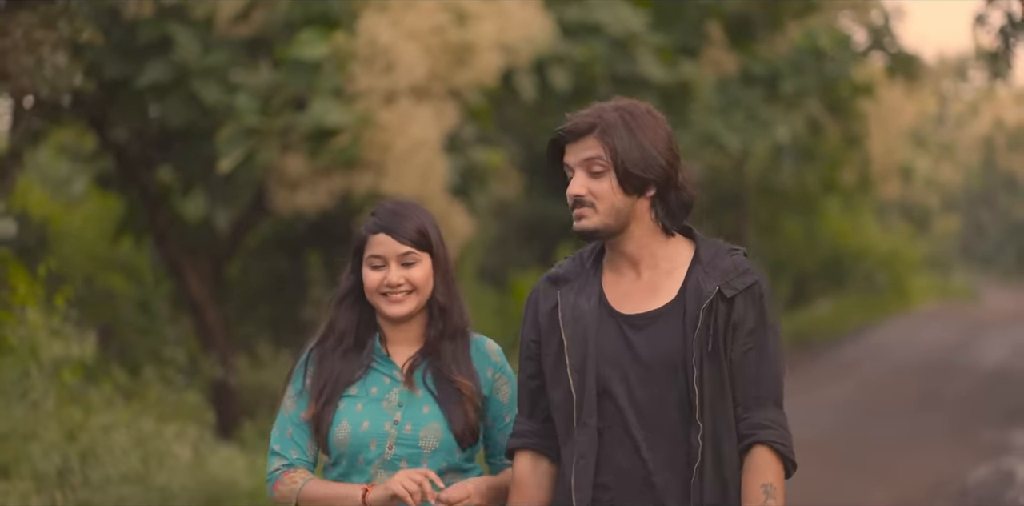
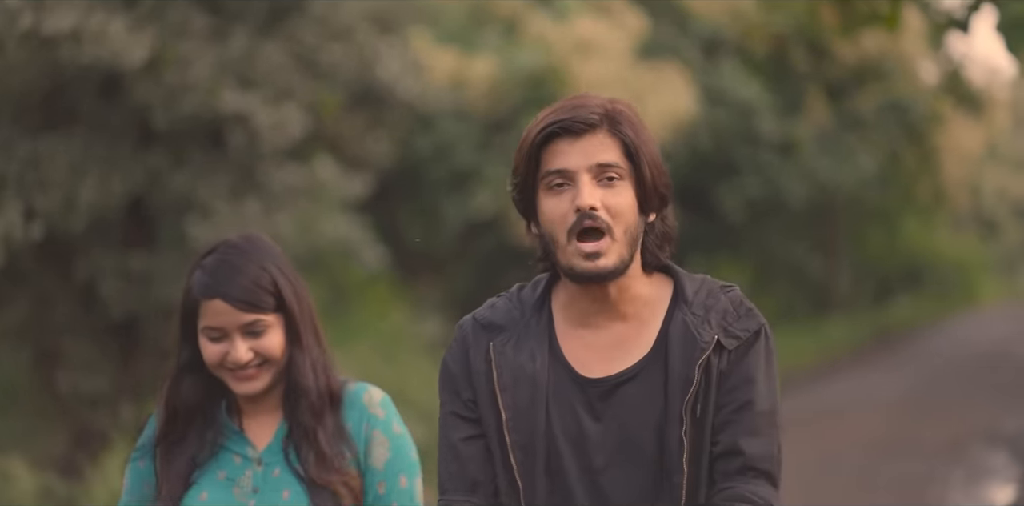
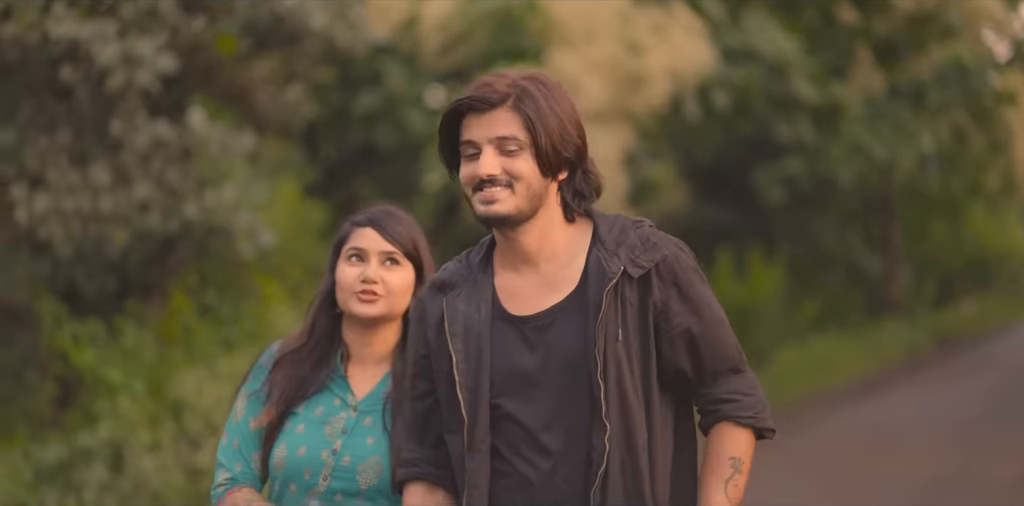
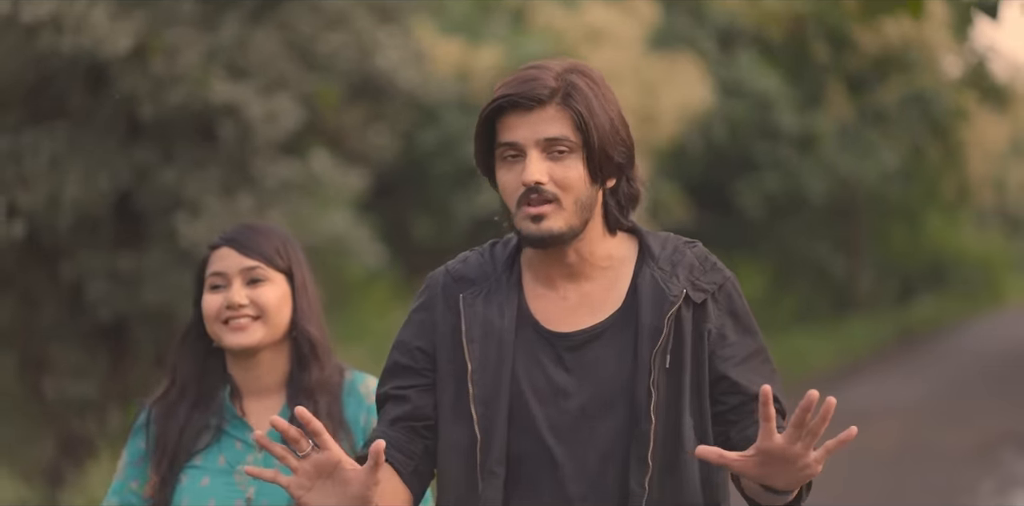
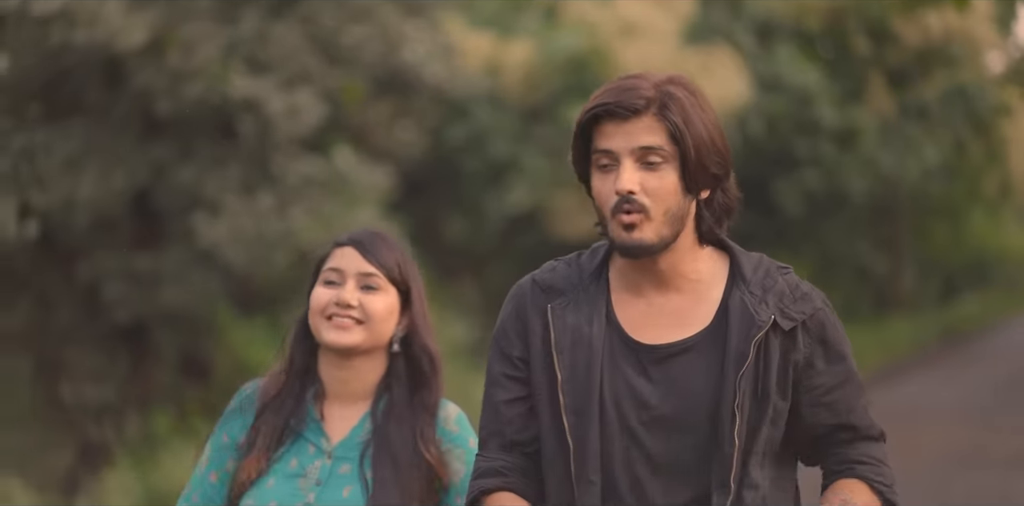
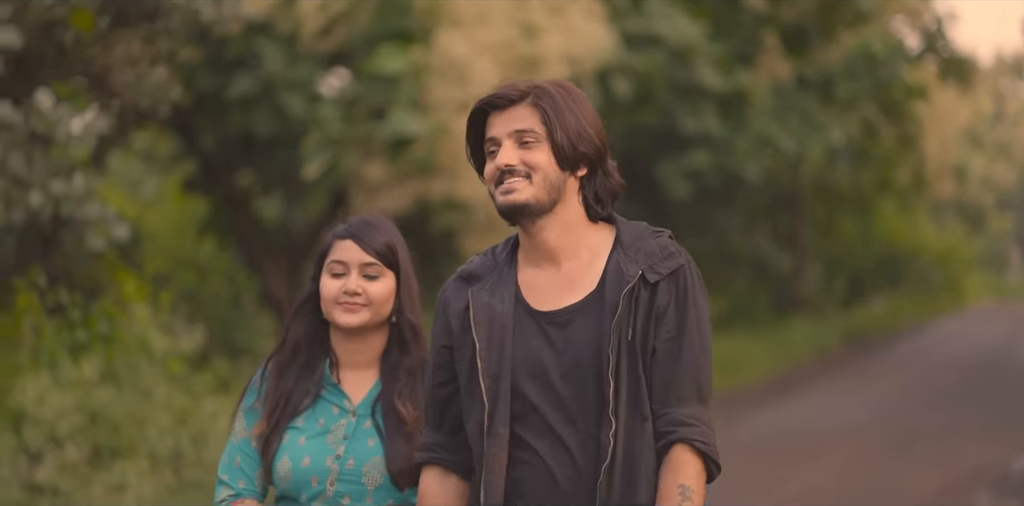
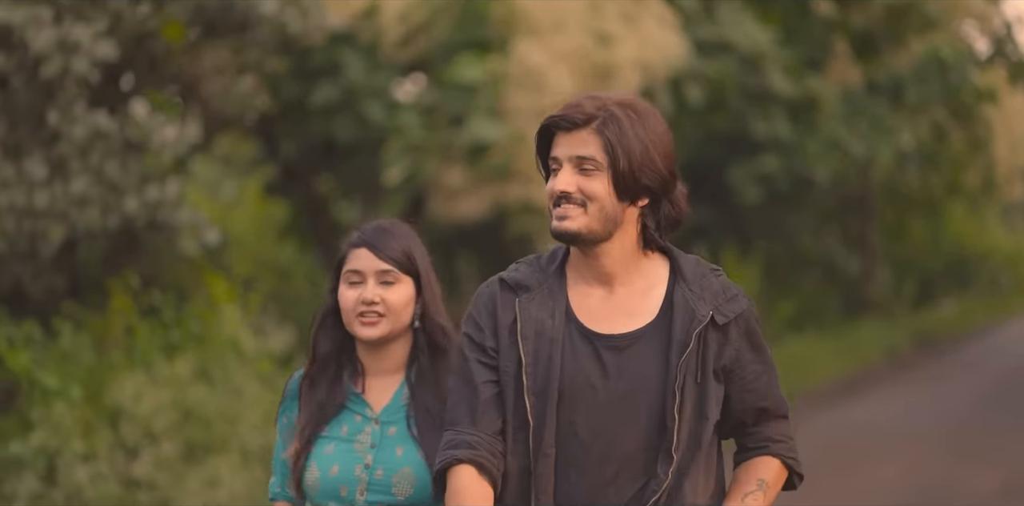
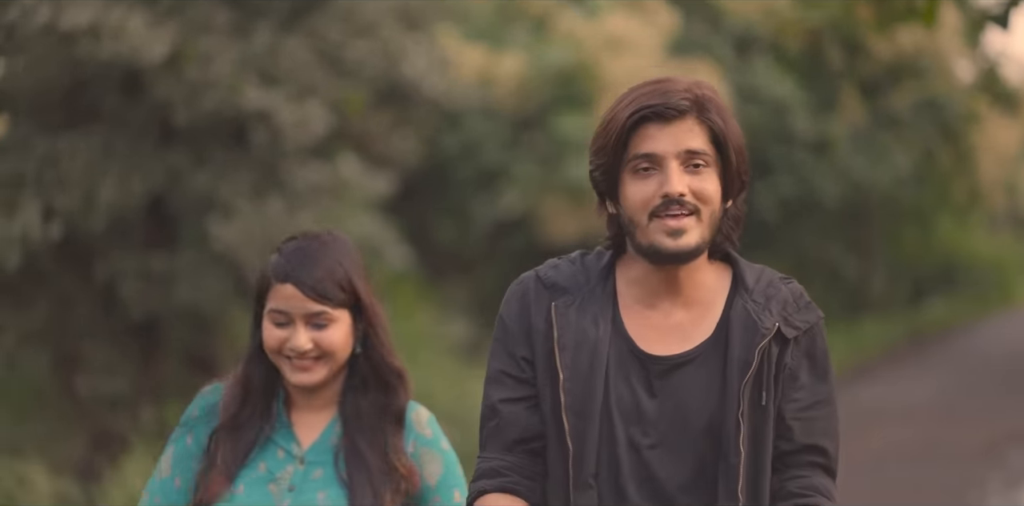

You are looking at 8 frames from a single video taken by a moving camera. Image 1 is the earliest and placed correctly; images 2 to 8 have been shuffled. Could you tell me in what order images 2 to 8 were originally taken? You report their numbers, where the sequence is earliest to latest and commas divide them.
6, 7, 3, 5, 4, 8, 2
